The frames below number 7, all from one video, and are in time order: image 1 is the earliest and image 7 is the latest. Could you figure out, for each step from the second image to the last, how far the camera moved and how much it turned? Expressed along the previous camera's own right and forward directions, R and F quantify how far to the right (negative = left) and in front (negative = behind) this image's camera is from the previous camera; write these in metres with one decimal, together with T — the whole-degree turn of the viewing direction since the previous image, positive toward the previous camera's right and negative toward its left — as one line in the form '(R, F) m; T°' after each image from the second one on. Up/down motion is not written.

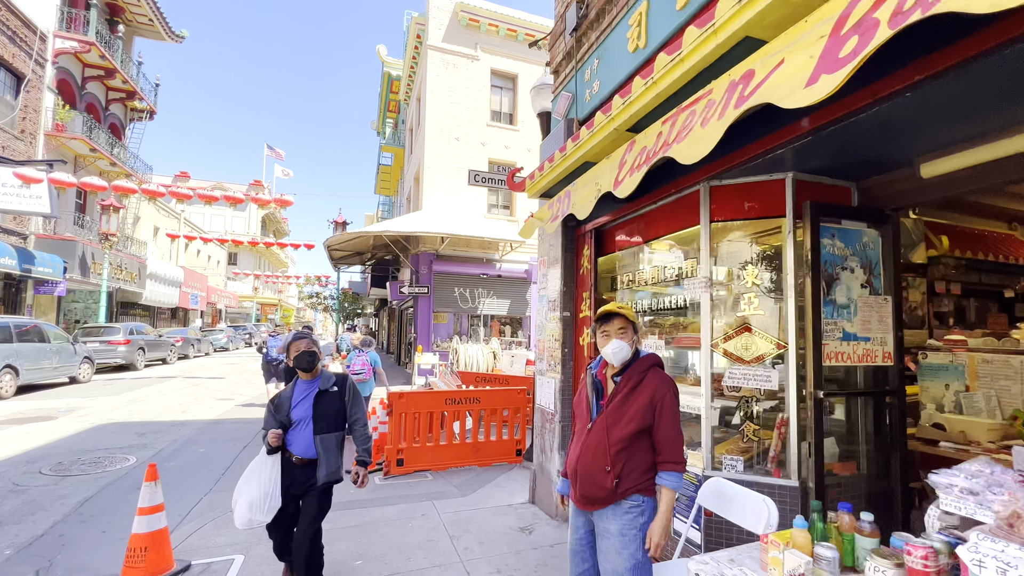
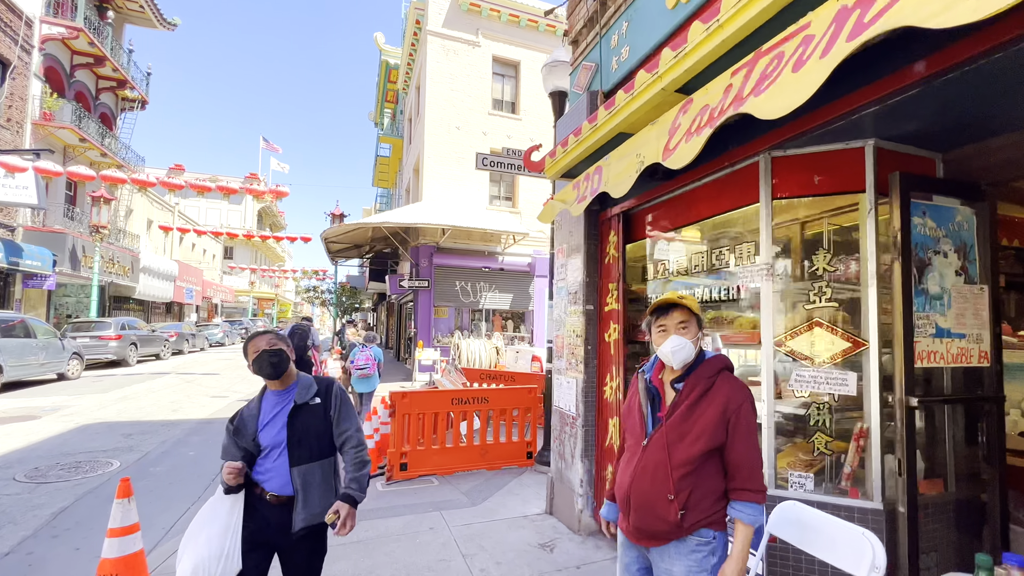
(-0.2, +0.4) m; 0°
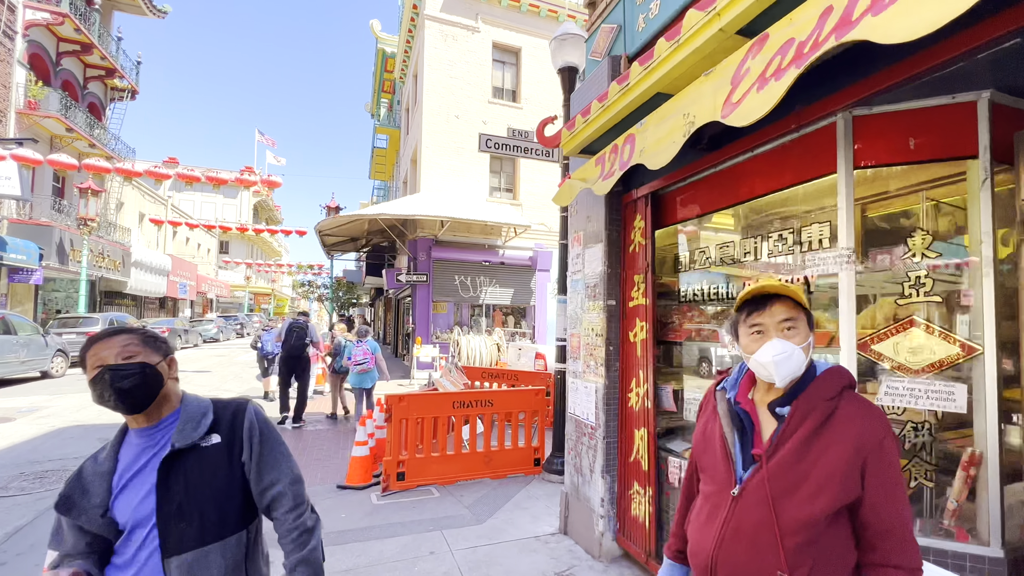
(-0.1, +0.5) m; 0°
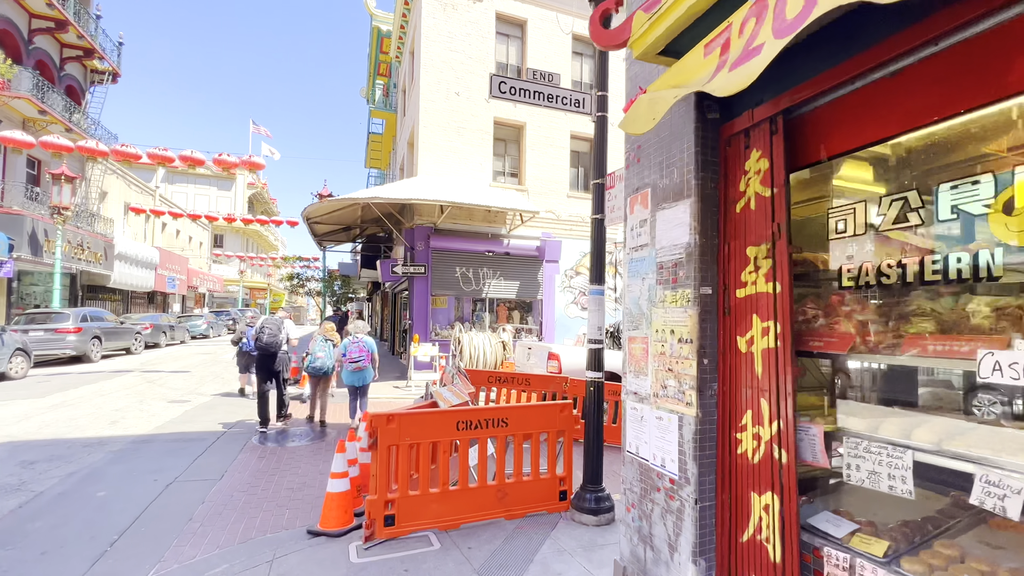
(-0.2, +1.2) m; 0°
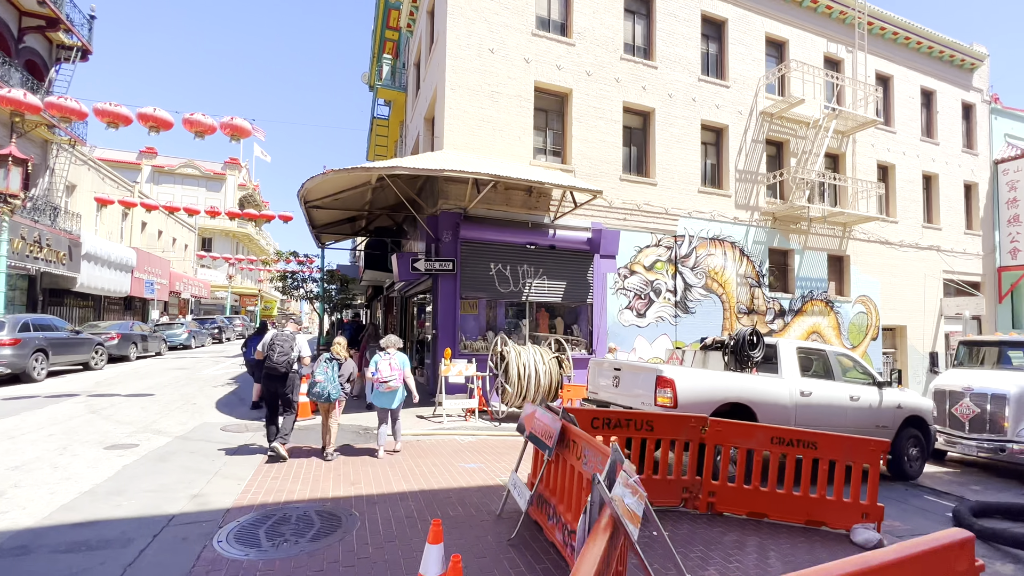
(-1.3, +2.7) m; +1°
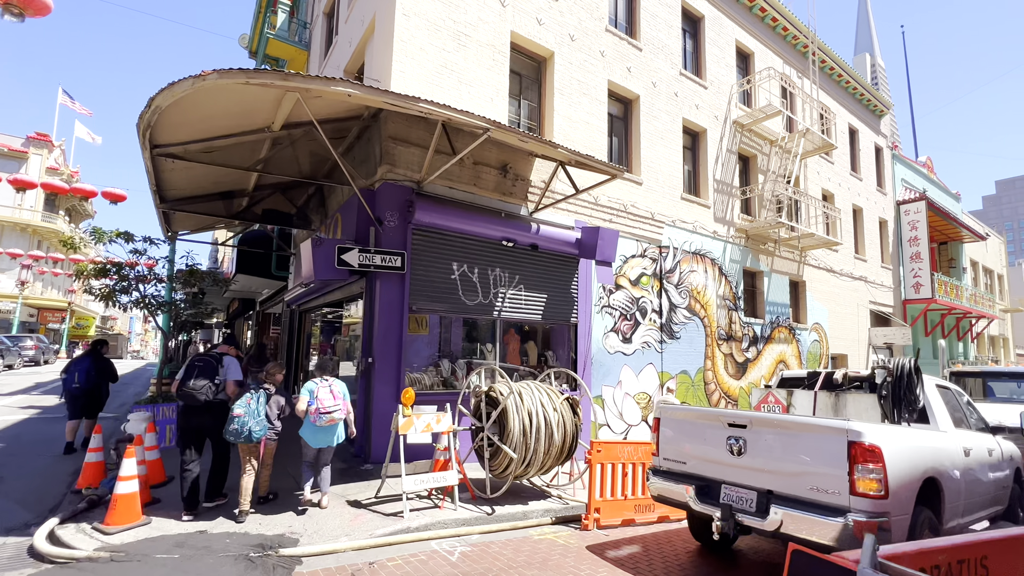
(-1.6, +3.4) m; +15°
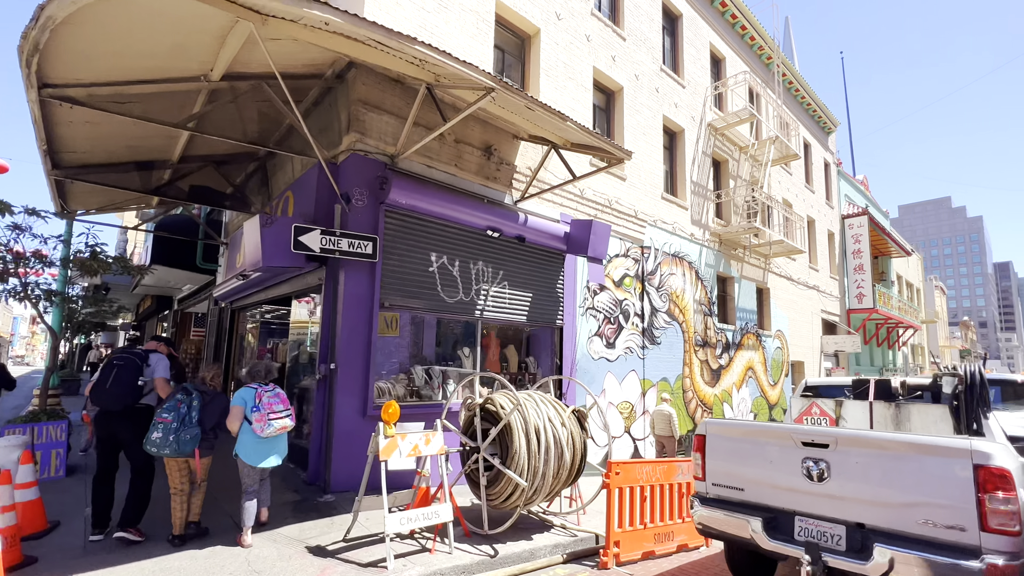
(-0.7, +1.0) m; +7°
